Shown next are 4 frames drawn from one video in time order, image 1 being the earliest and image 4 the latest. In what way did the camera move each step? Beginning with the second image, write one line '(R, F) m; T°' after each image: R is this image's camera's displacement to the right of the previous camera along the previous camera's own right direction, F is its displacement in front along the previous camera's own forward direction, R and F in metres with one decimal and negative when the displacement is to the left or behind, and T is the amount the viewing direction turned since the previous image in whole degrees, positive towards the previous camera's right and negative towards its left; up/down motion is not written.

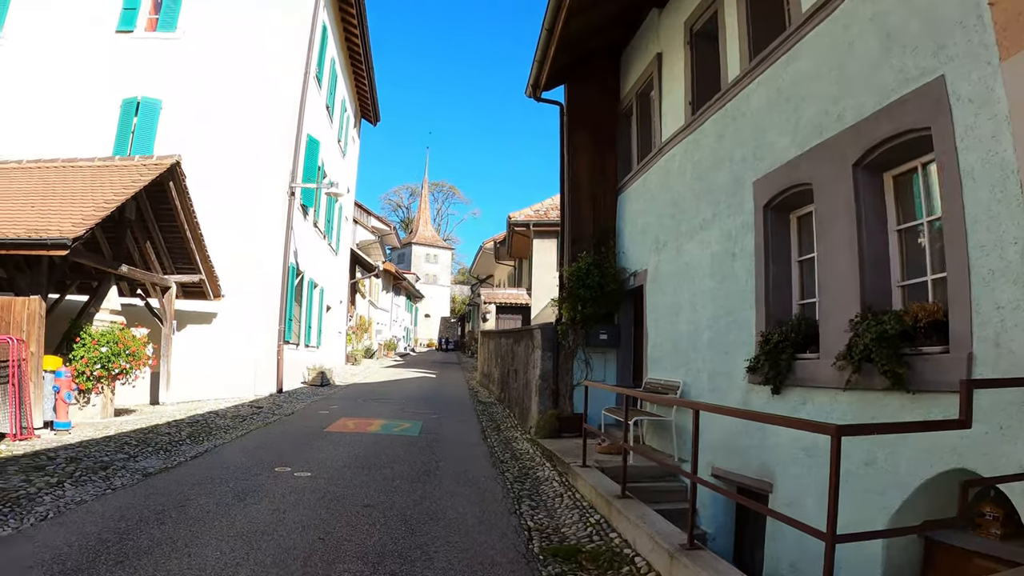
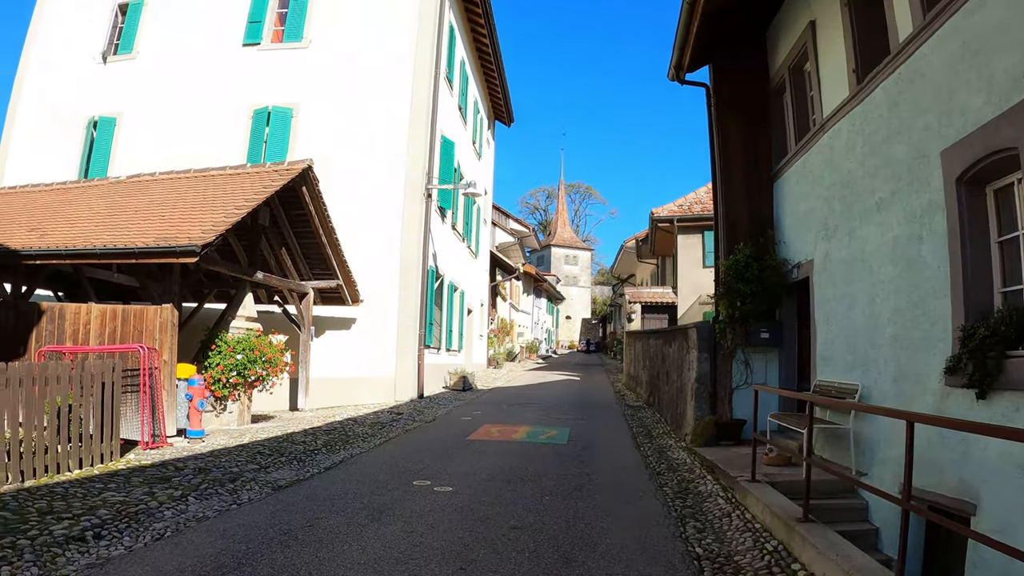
(-0.2, +1.2) m; -12°
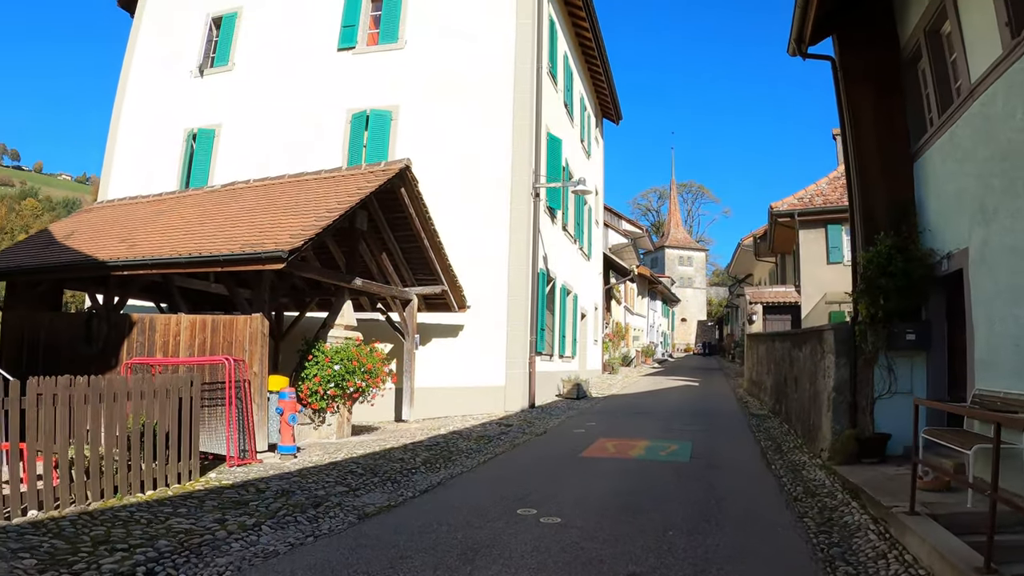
(0.0, +0.8) m; -9°
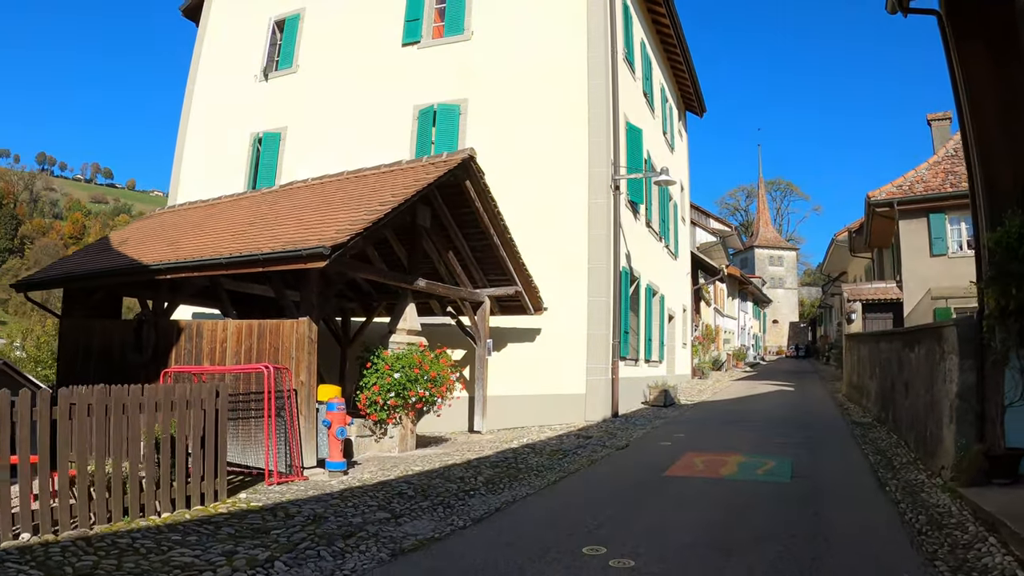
(+0.1, +0.8) m; -7°
